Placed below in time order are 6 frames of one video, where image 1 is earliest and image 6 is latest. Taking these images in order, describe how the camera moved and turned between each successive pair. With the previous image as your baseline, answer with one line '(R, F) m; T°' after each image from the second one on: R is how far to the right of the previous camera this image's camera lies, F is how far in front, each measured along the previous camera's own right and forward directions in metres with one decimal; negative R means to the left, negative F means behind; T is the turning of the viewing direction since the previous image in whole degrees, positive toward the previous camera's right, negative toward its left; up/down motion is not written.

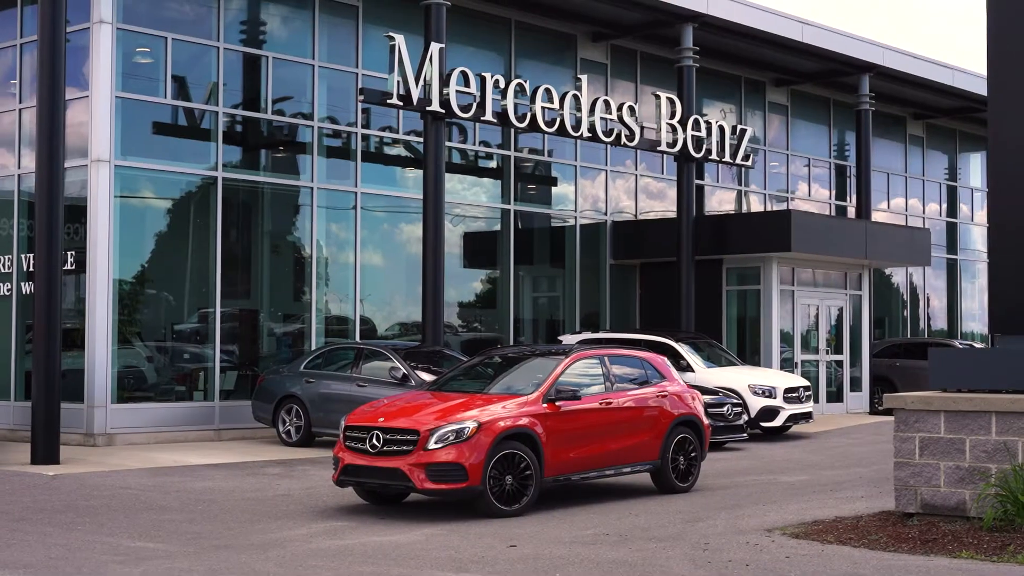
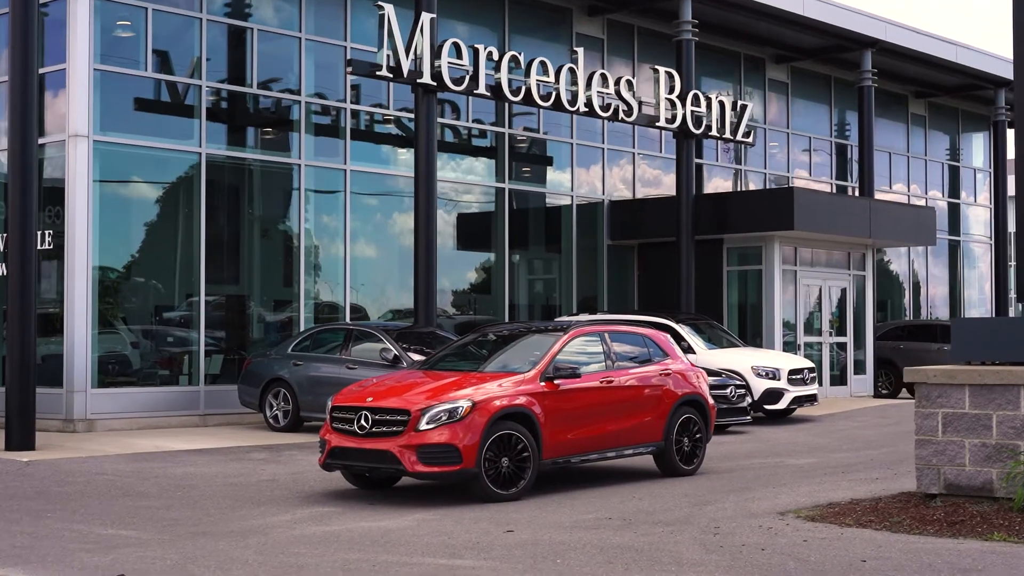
(0.0, +0.6) m; 0°
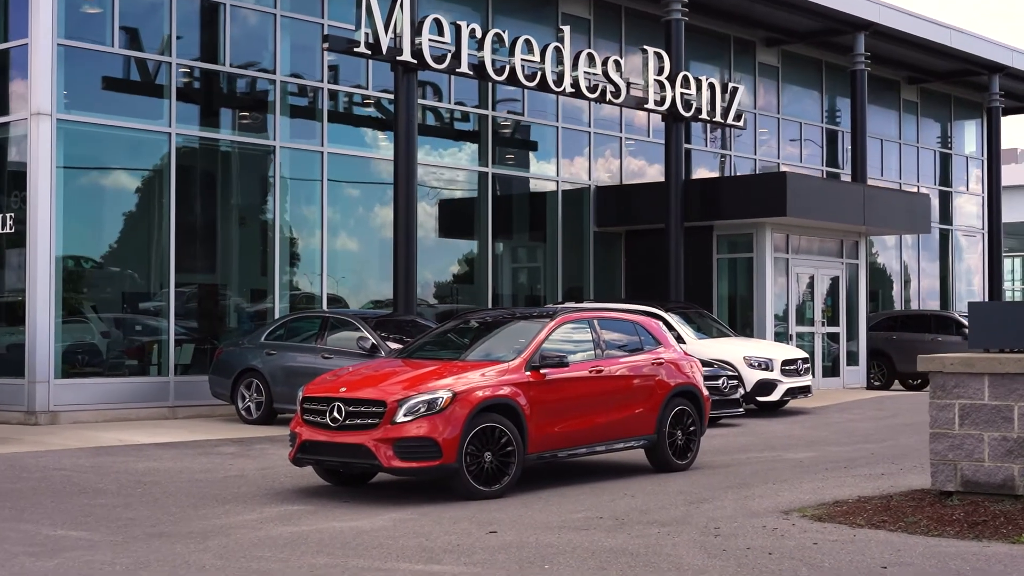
(0.0, +0.7) m; +1°
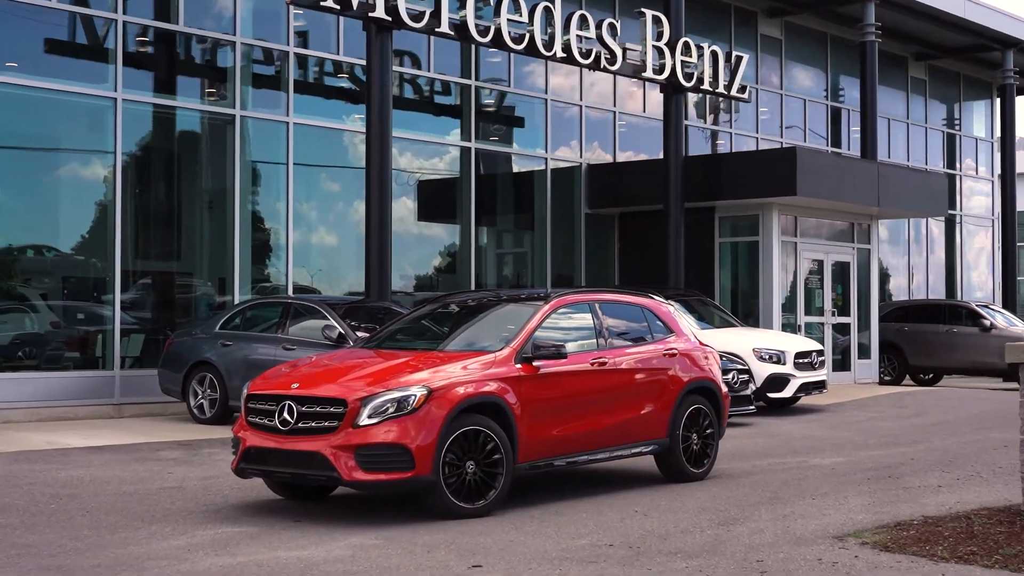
(0.0, +1.7) m; +1°
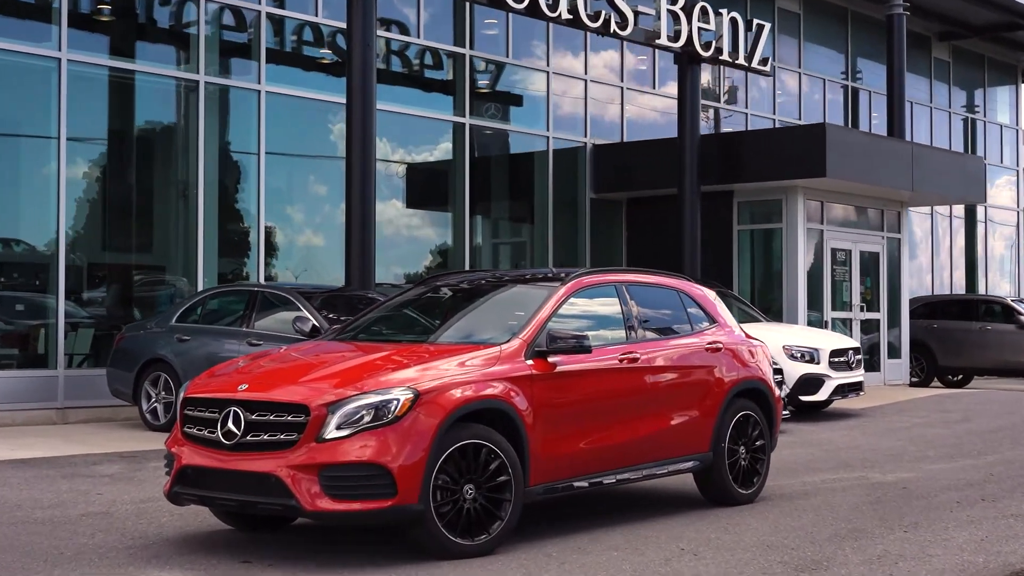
(-0.1, +1.8) m; 0°
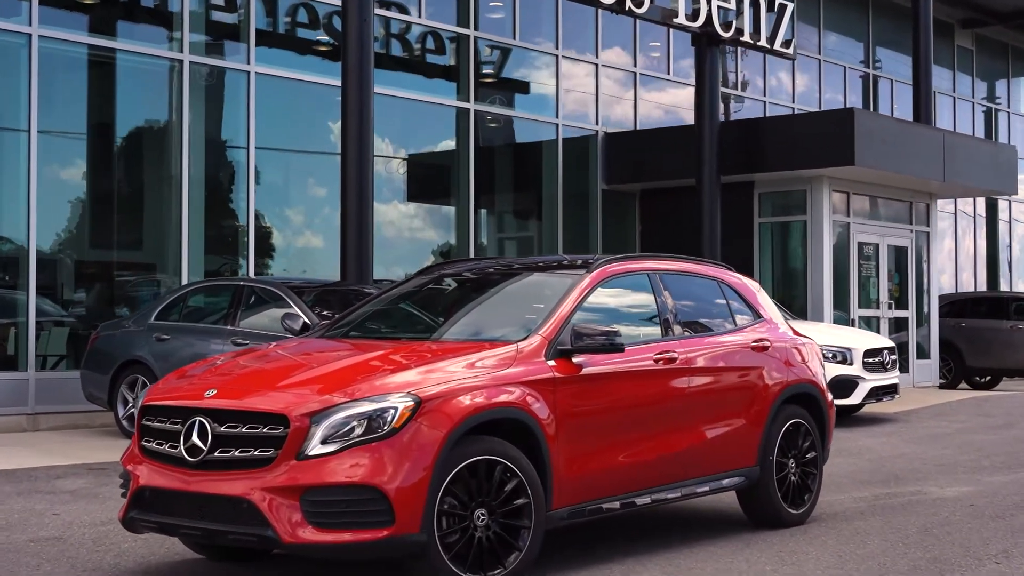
(-0.1, +1.0) m; 0°
